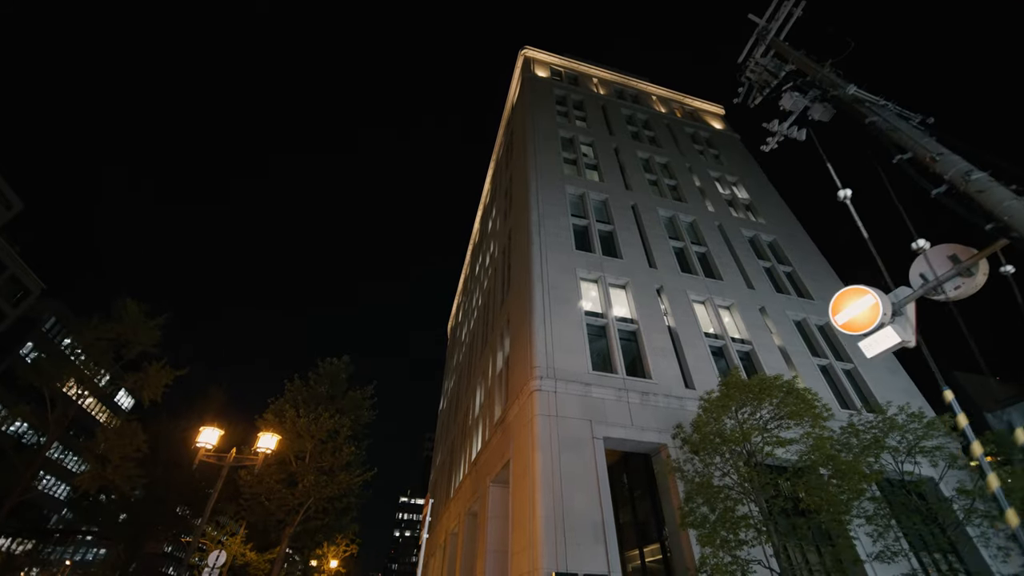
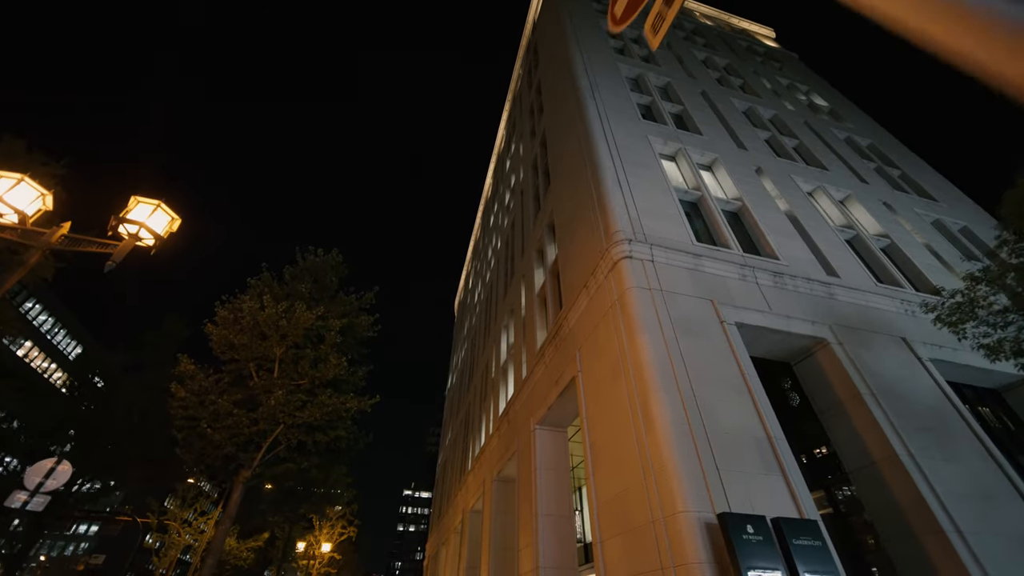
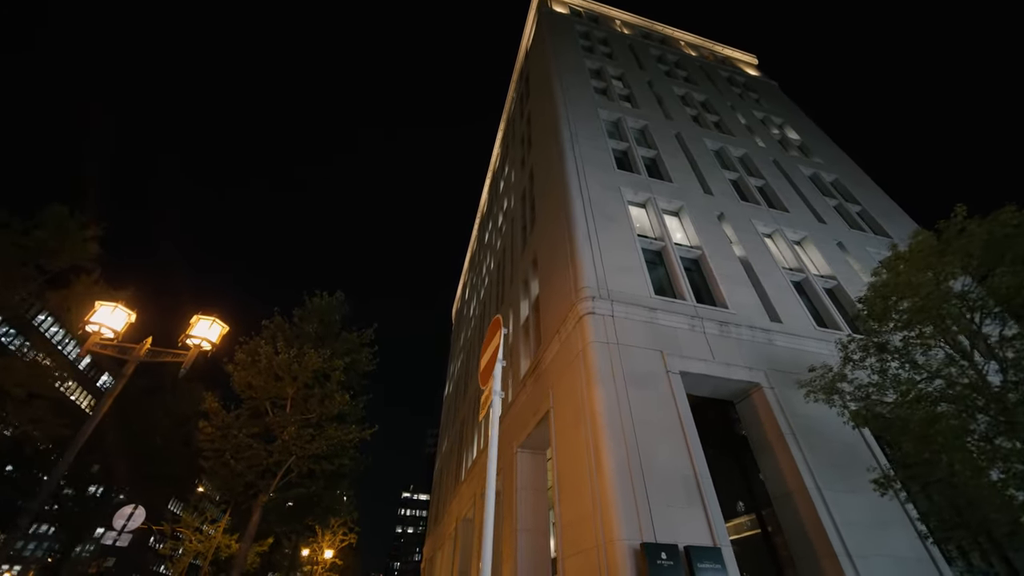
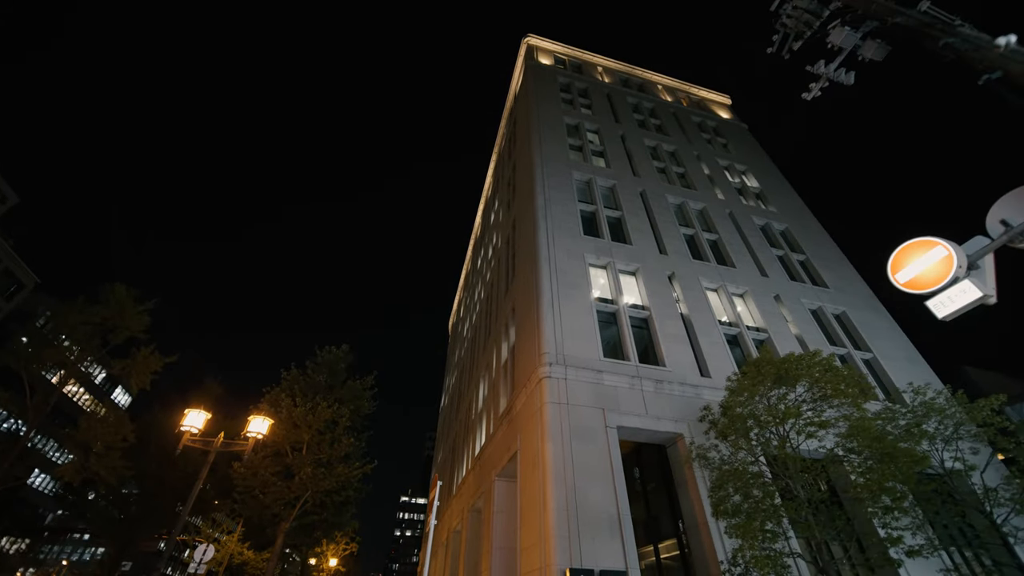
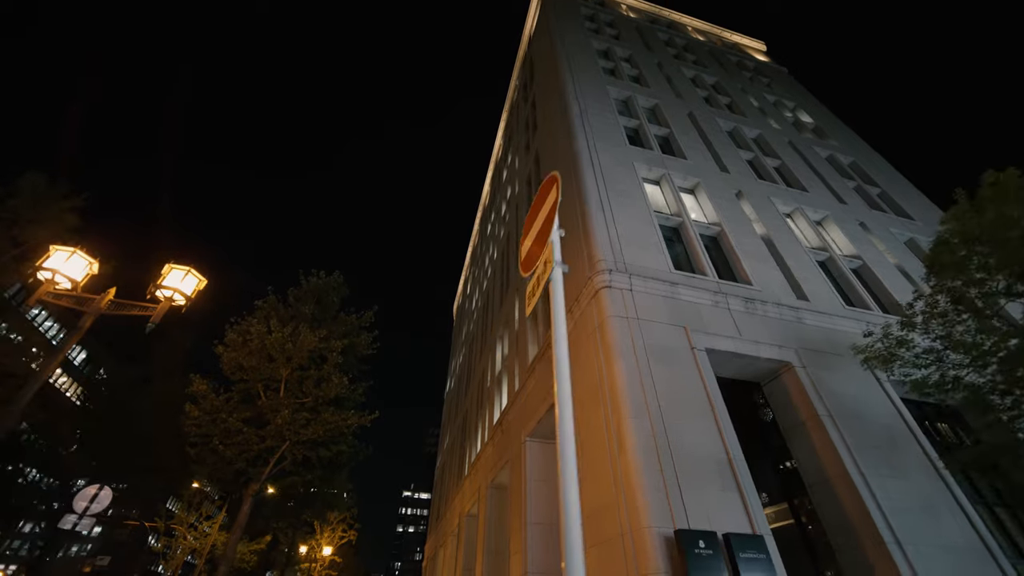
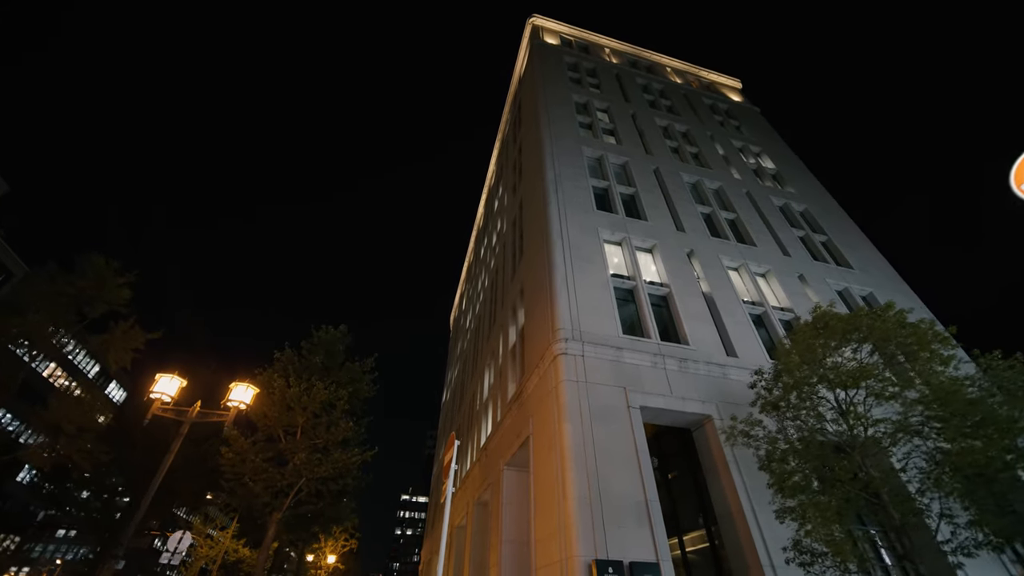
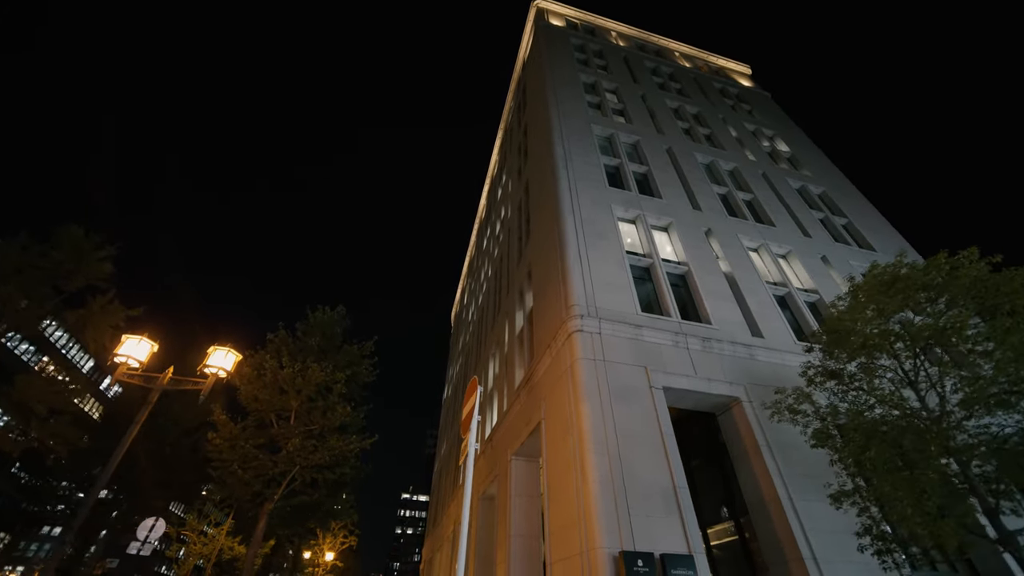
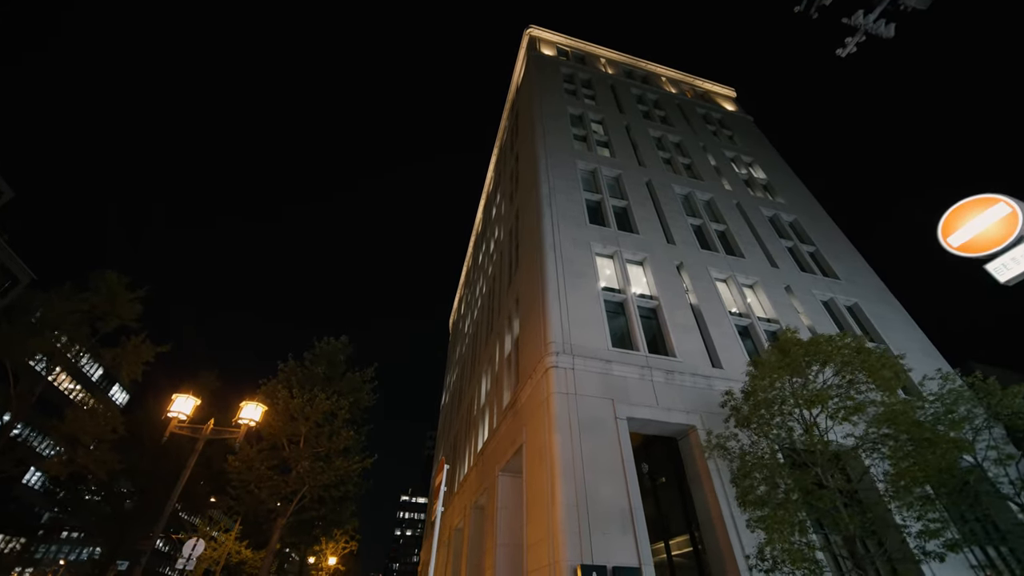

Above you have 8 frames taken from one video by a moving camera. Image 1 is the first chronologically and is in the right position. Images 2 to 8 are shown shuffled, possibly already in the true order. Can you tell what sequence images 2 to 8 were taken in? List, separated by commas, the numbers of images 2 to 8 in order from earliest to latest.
4, 8, 6, 7, 3, 5, 2
